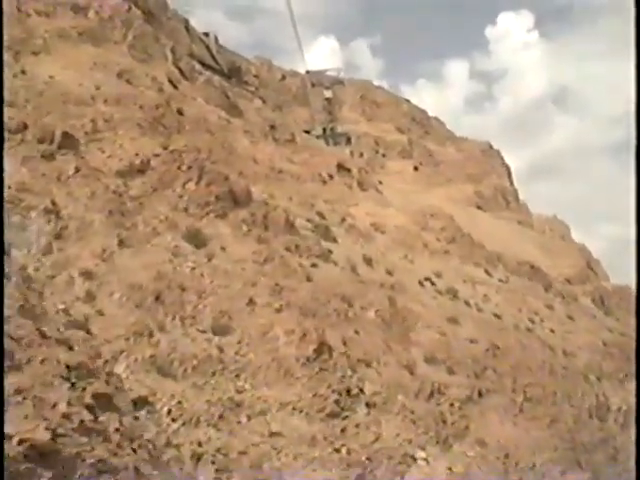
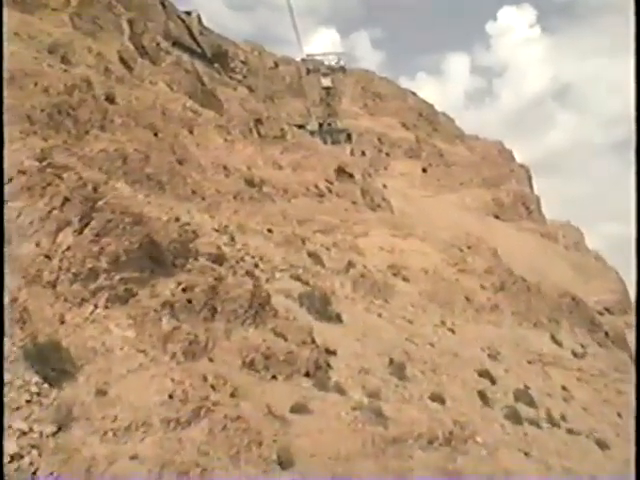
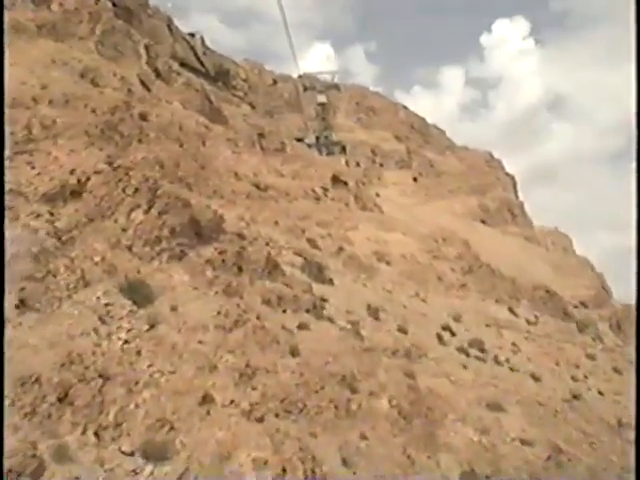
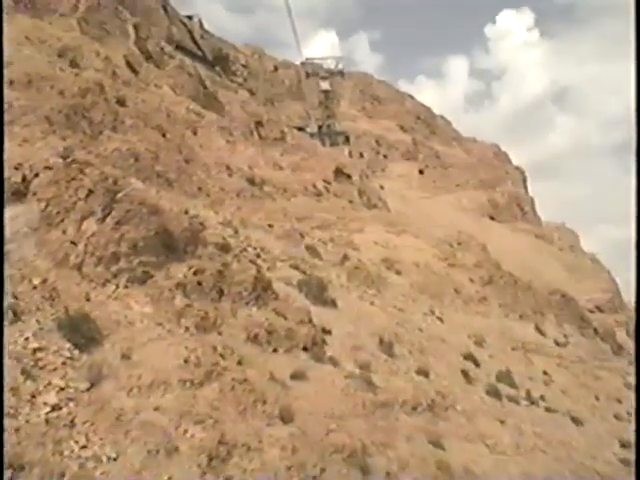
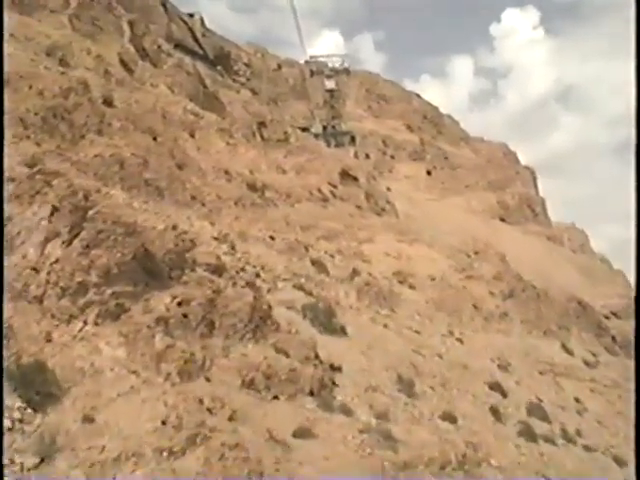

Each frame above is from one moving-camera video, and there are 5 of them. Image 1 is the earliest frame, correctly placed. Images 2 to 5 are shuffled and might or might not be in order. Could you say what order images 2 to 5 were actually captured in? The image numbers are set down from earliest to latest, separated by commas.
3, 4, 2, 5
